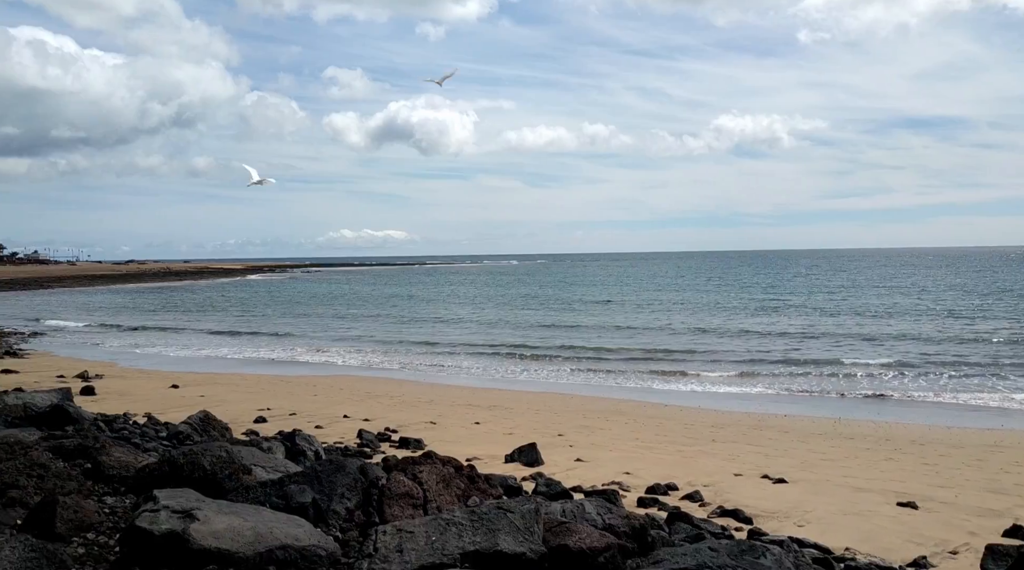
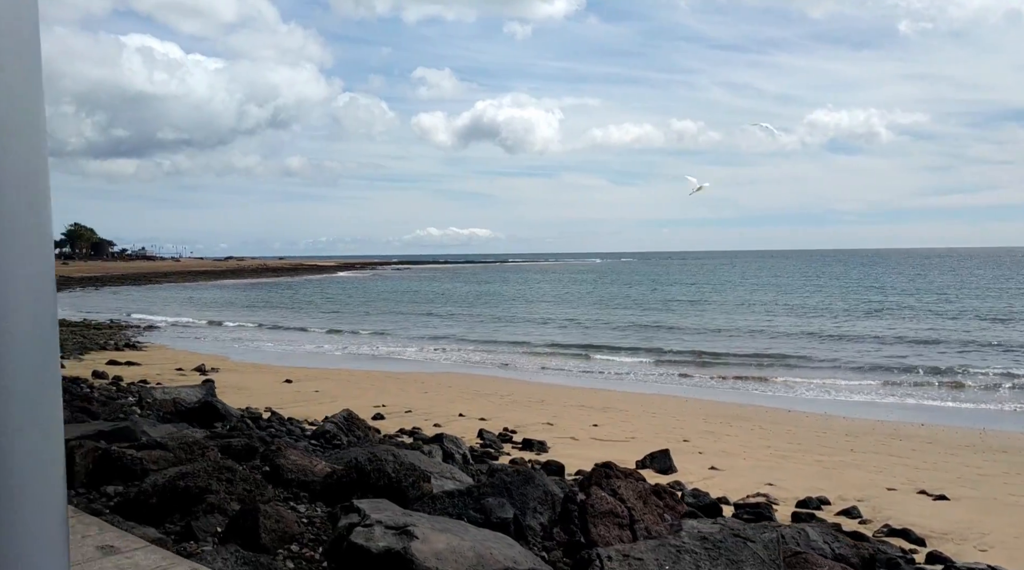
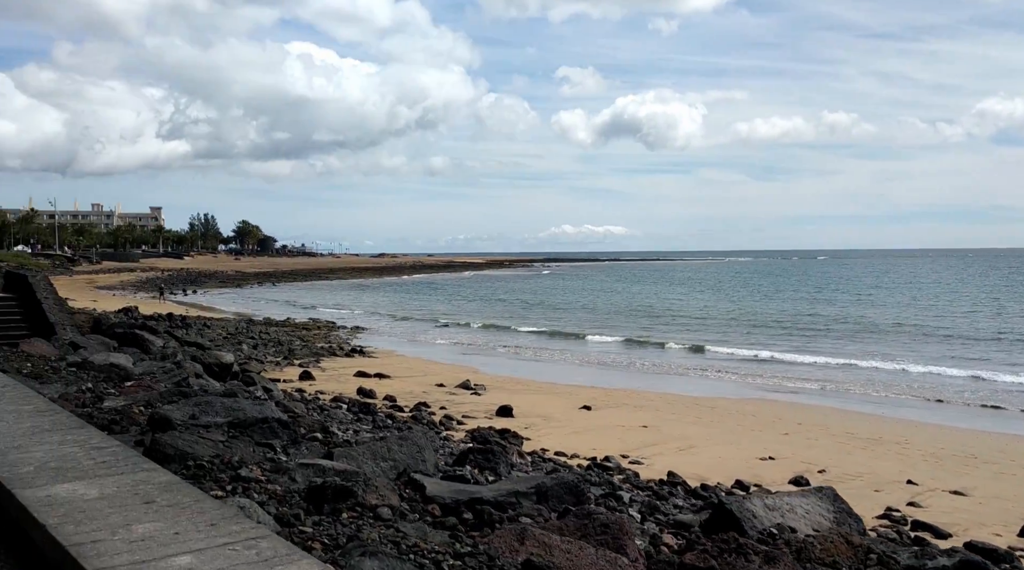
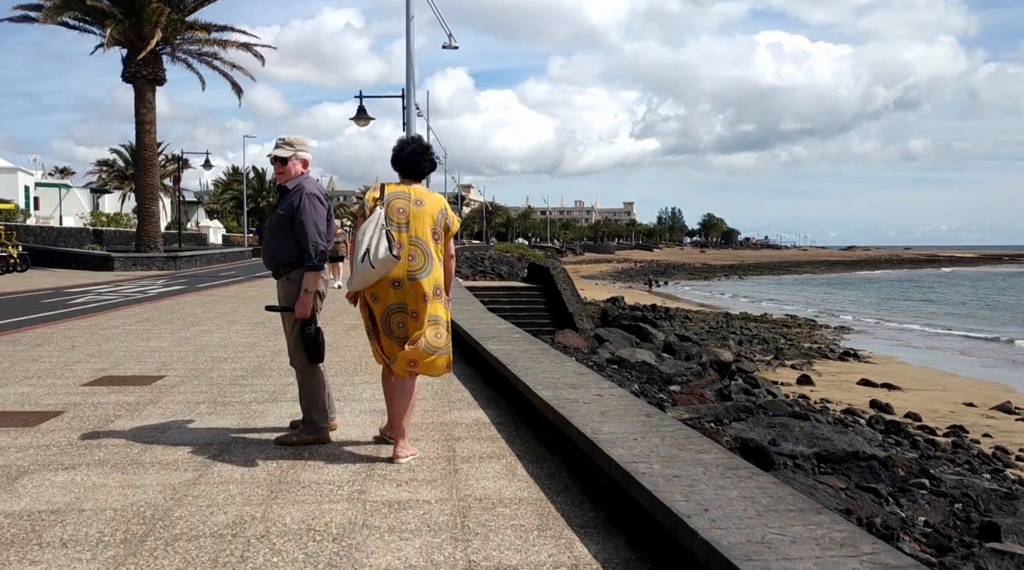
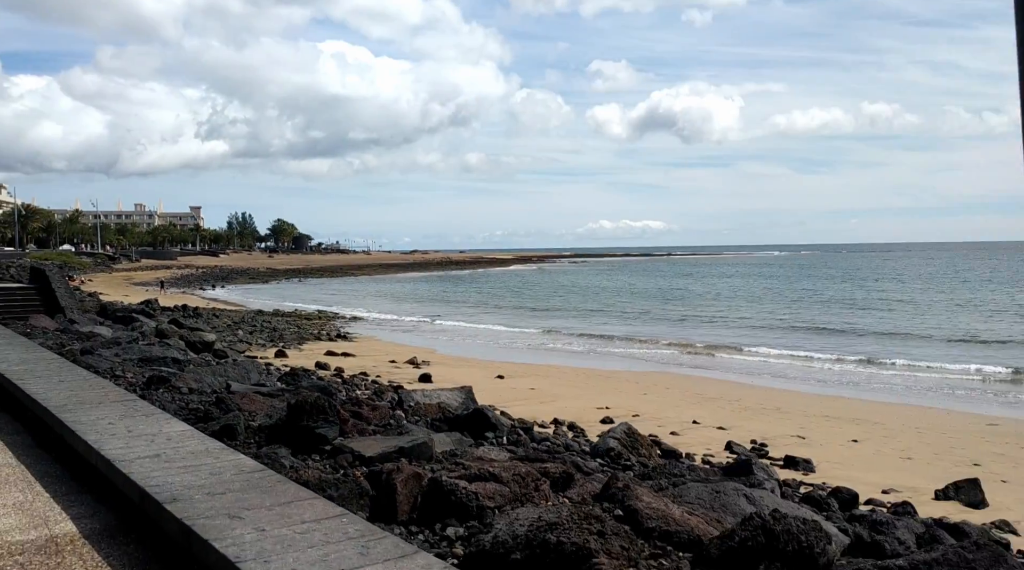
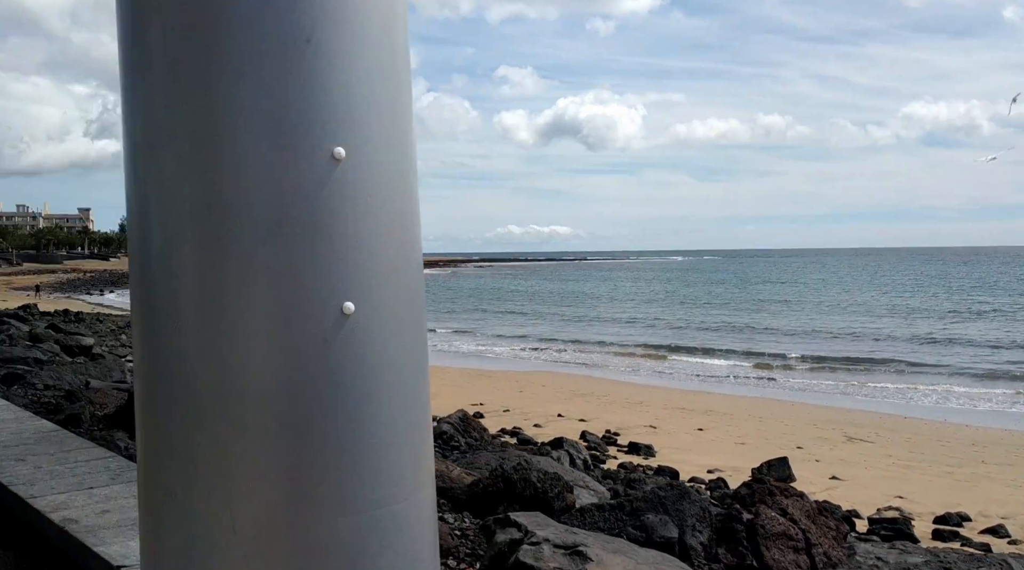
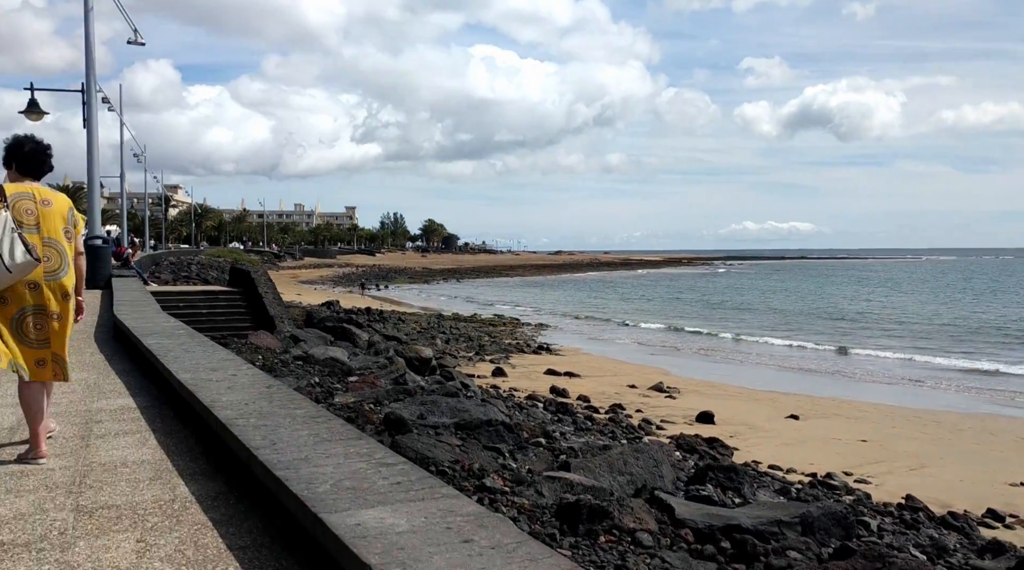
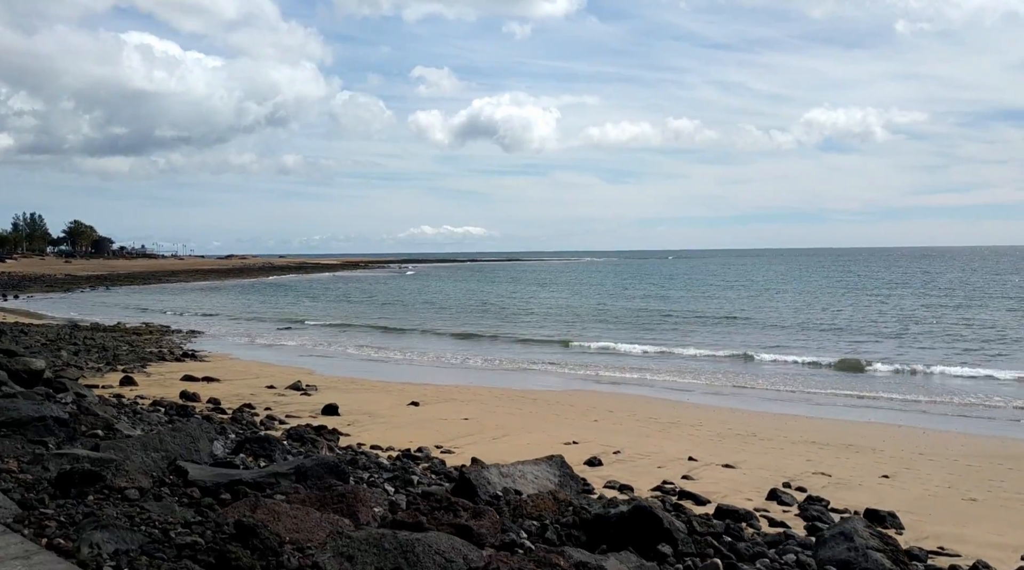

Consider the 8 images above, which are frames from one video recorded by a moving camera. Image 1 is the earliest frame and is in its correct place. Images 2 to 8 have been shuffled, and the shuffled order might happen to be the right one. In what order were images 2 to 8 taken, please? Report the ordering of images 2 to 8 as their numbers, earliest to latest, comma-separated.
2, 6, 5, 8, 3, 7, 4
